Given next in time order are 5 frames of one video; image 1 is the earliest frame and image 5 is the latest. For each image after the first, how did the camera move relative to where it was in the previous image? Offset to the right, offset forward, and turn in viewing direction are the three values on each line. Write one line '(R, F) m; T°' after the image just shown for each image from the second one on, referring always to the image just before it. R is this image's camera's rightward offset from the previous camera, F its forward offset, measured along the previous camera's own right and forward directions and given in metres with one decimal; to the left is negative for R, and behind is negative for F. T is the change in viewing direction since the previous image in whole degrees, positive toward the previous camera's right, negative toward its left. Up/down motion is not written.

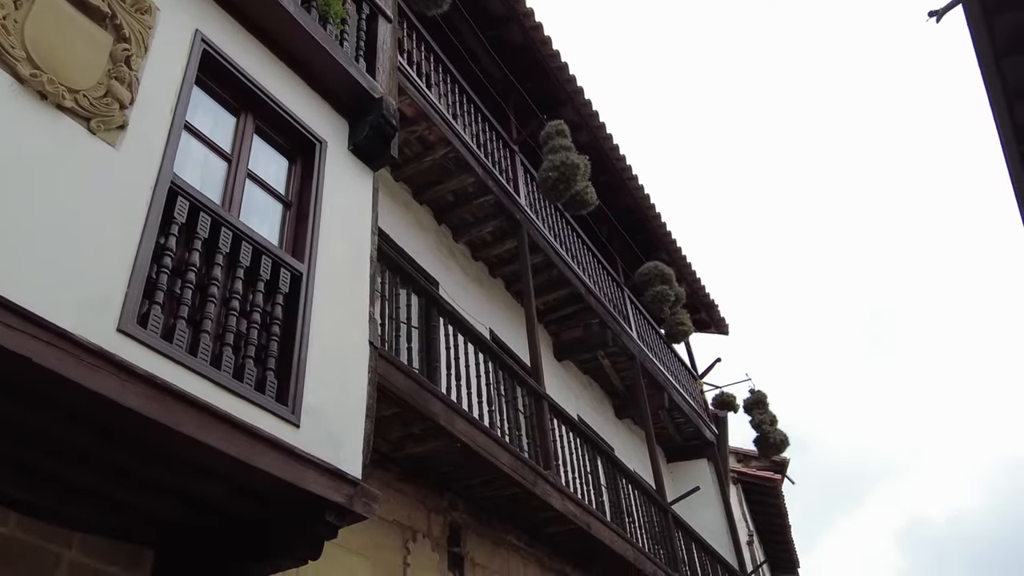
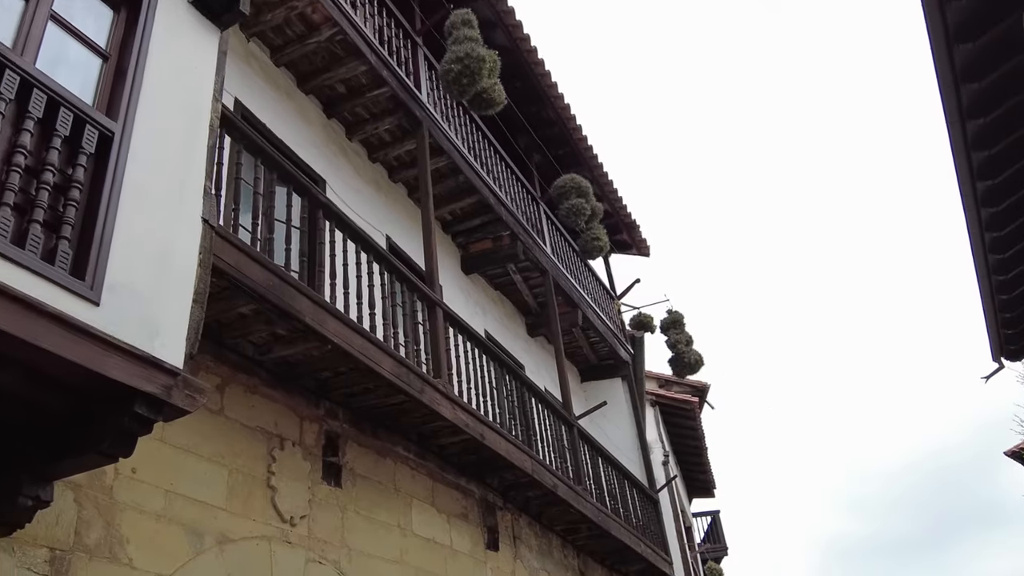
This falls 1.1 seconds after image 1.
(+0.4, +0.5) m; +4°
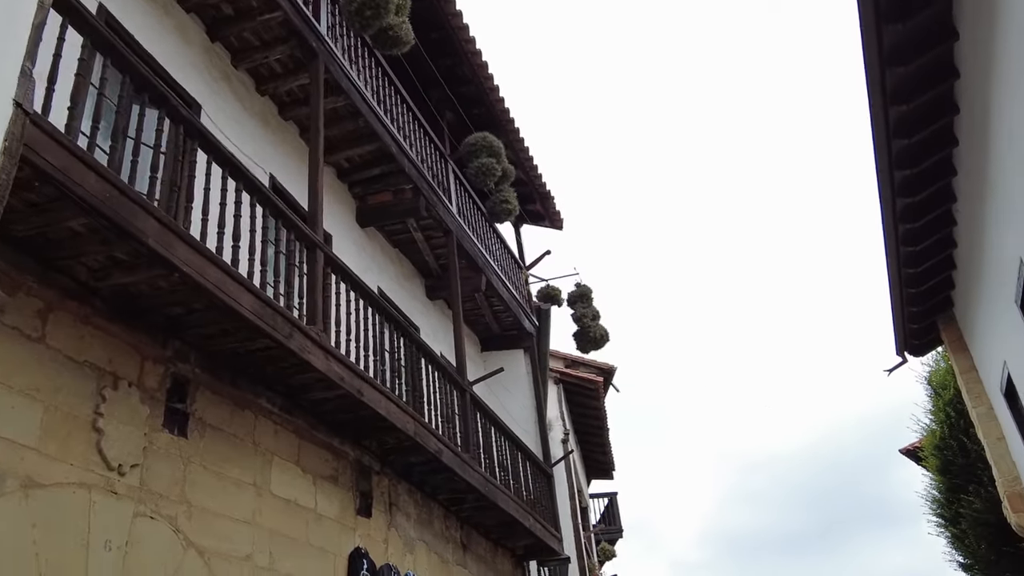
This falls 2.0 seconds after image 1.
(+0.3, +0.5) m; +5°
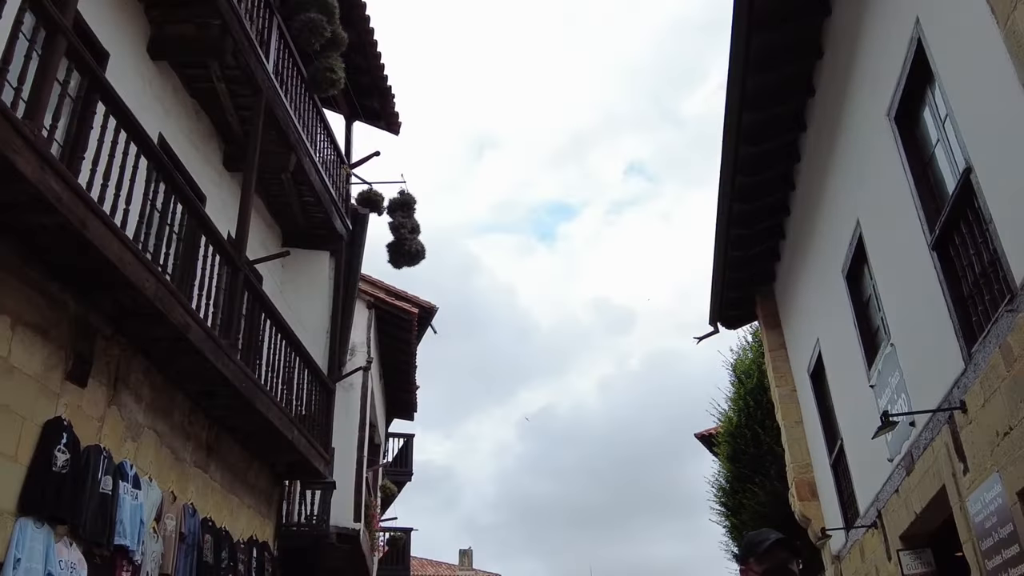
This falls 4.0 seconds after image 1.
(+0.4, +1.0) m; +10°
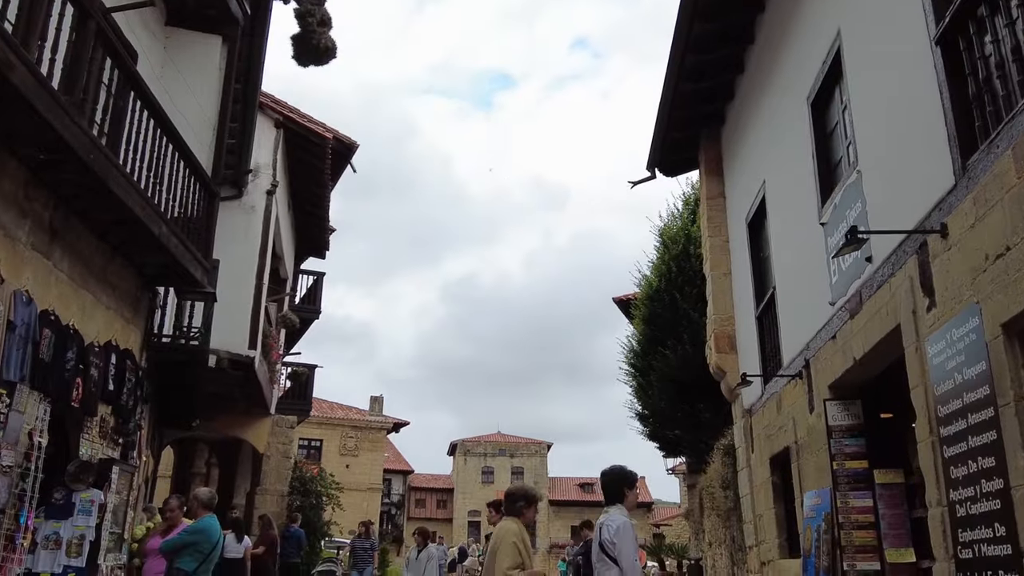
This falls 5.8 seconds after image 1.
(+0.2, +0.9) m; +5°
